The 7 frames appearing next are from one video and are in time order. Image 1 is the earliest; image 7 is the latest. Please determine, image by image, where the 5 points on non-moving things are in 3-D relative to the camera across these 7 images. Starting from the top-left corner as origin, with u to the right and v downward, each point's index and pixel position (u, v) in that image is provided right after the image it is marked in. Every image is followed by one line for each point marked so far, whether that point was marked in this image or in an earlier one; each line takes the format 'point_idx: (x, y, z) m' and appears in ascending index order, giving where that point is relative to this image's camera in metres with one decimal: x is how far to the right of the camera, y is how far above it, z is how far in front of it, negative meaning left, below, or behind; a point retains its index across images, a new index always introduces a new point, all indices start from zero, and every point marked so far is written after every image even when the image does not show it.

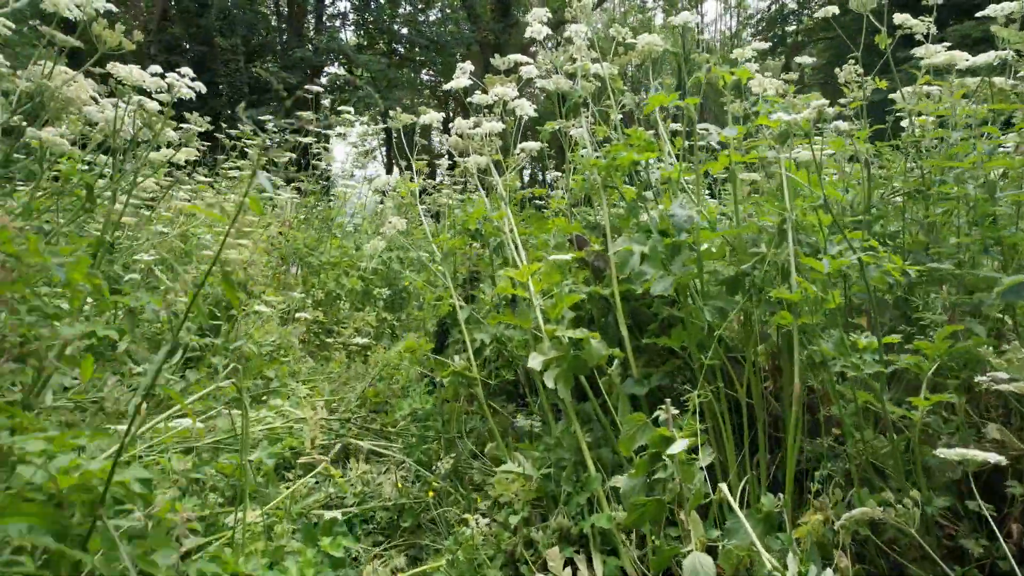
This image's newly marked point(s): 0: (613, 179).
0: (+0.3, +0.4, +2.2) m
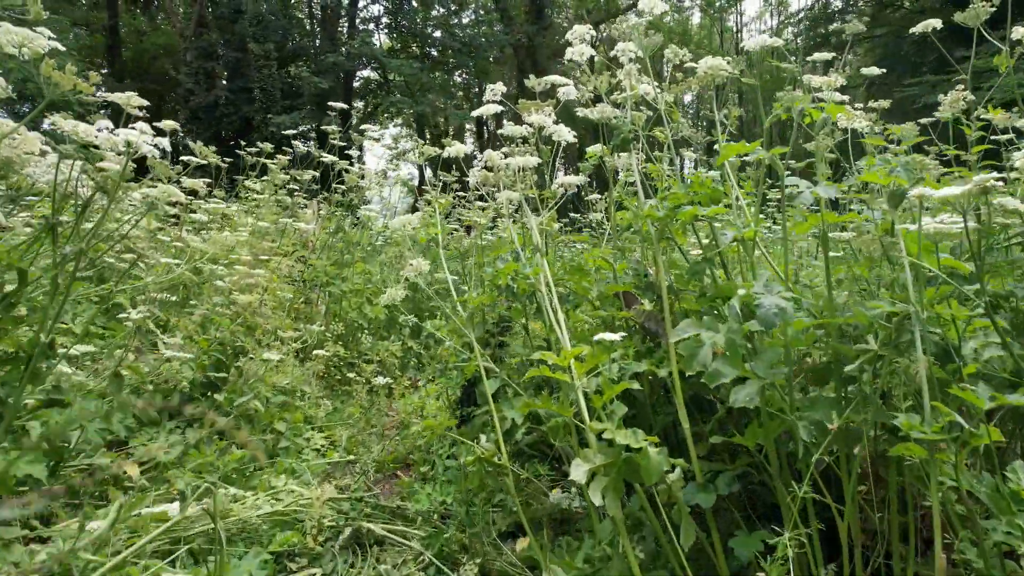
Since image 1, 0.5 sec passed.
0: (+0.4, +0.2, +1.9) m
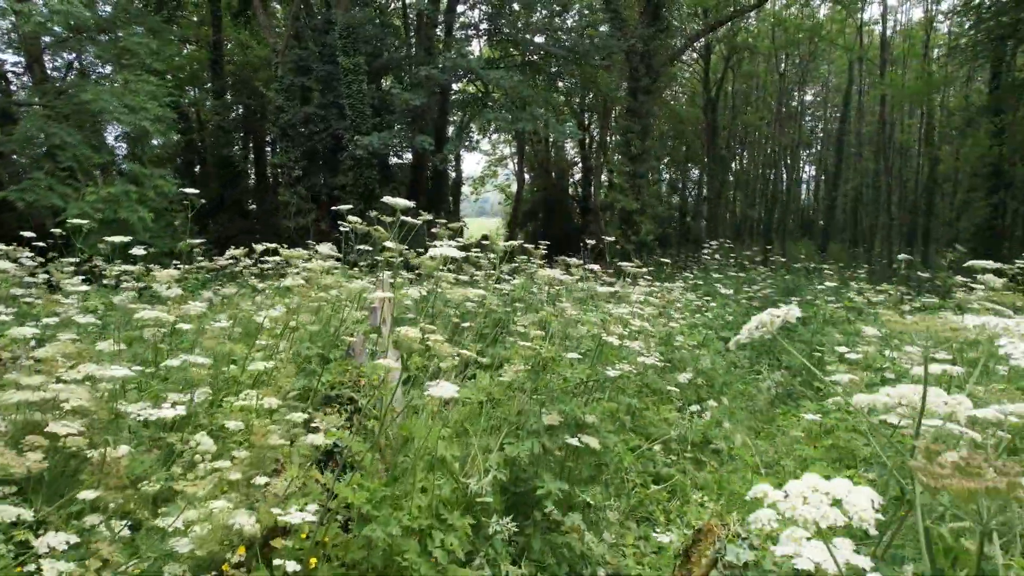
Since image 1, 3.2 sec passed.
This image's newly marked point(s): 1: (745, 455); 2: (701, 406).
0: (+0.7, -0.7, -0.1) m
1: (+1.8, -1.3, +5.4) m
2: (+1.8, -1.1, +6.6) m
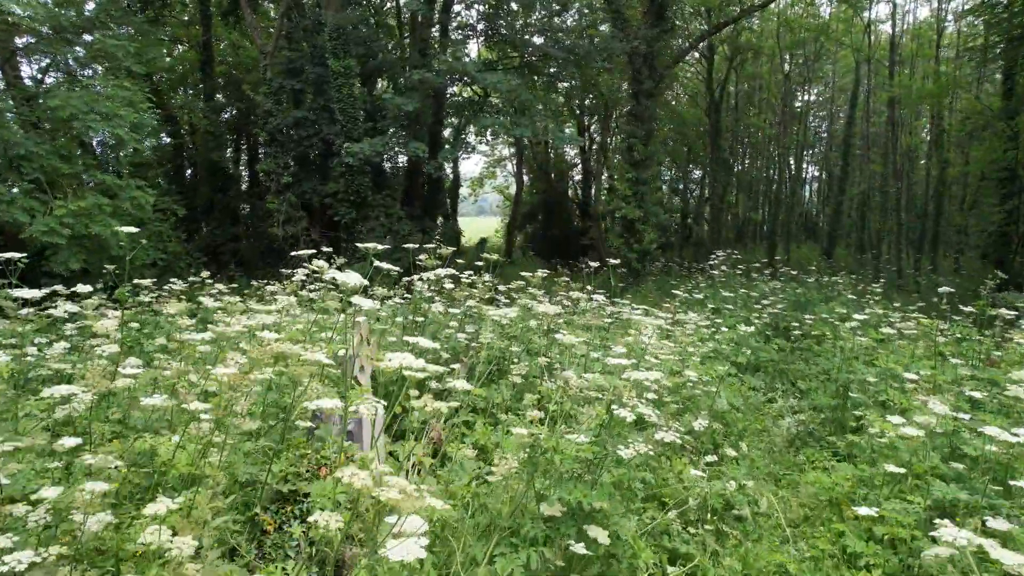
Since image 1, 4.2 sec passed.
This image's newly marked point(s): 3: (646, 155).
0: (+0.7, -1.1, -0.7) m
1: (+1.8, -1.6, +4.7) m
2: (+1.7, -1.4, +5.9) m
3: (+3.4, +3.4, +17.5) m
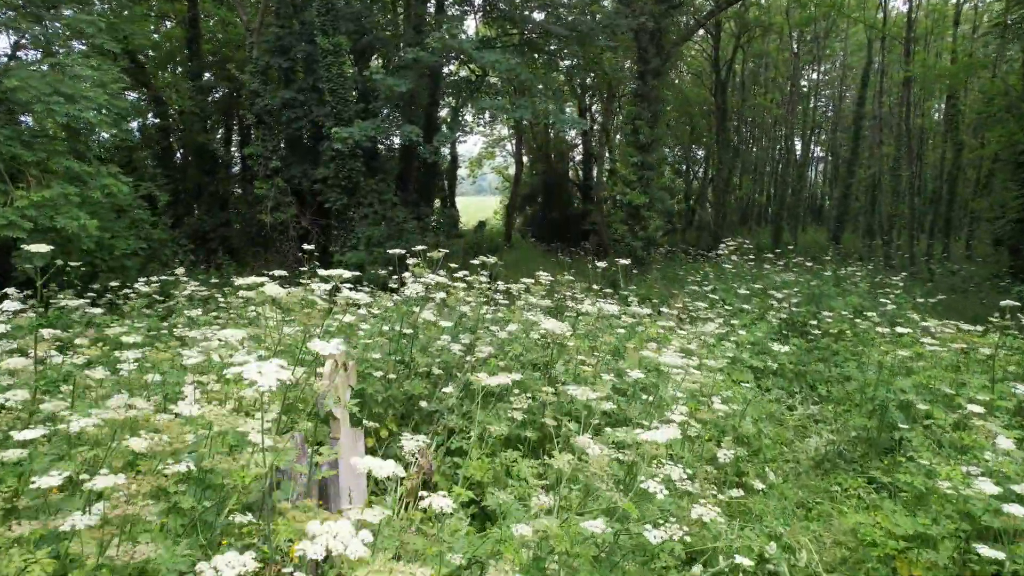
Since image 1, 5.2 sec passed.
0: (+0.7, -1.3, -1.4) m
1: (+1.8, -1.7, +4.1) m
2: (+1.7, -1.5, +5.3) m
3: (+3.4, +3.7, +16.7) m
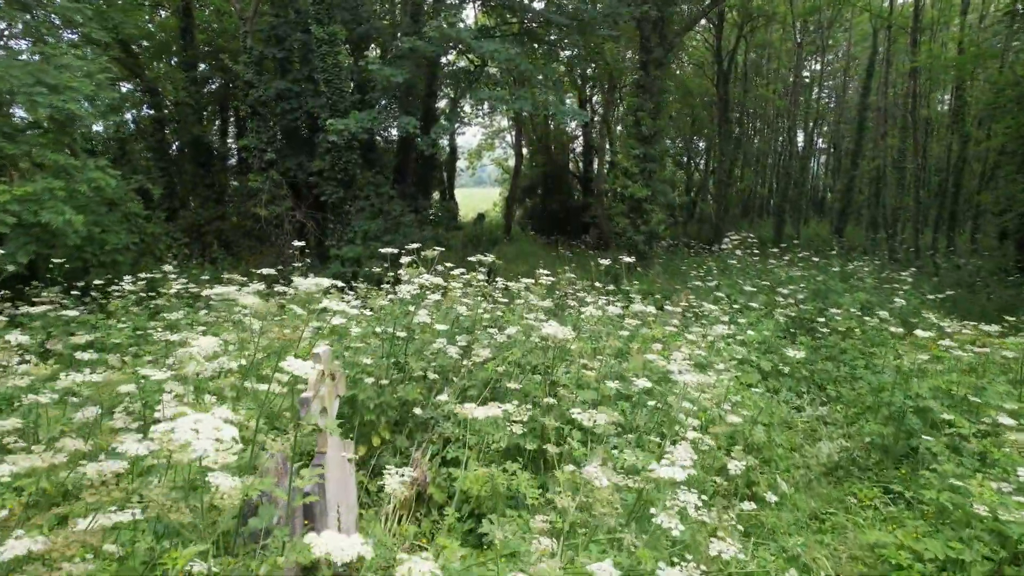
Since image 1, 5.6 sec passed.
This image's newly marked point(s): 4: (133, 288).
0: (+0.7, -1.4, -1.7) m
1: (+1.8, -1.8, +3.8) m
2: (+1.7, -1.5, +5.0) m
3: (+3.4, +3.8, +16.3) m
4: (-4.4, 0.0, +7.8) m
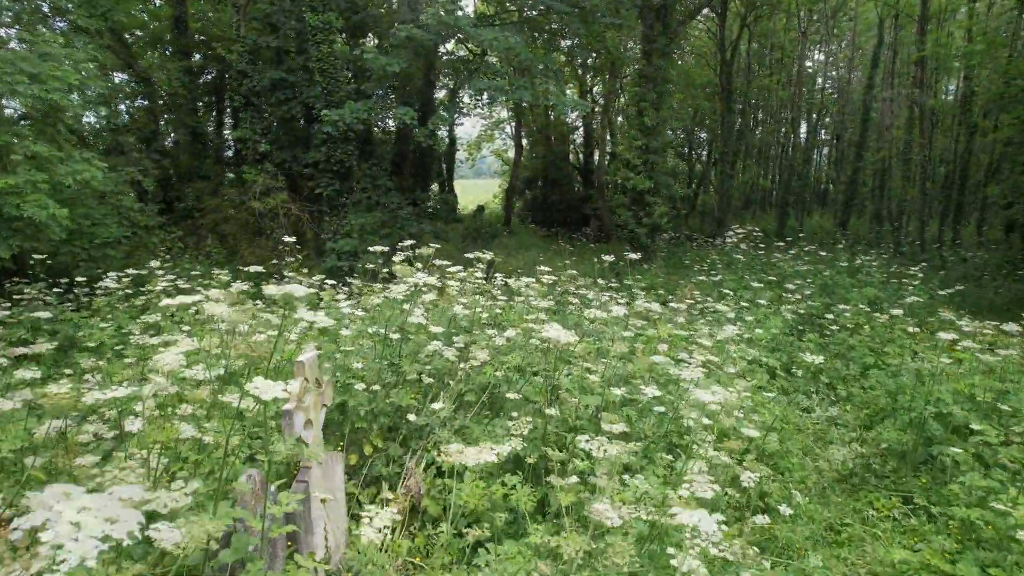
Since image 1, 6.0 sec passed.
0: (+0.7, -1.5, -2.0) m
1: (+1.8, -1.8, +3.5) m
2: (+1.7, -1.5, +4.7) m
3: (+3.4, +3.9, +16.0) m
4: (-4.4, 0.0, +7.5) m
